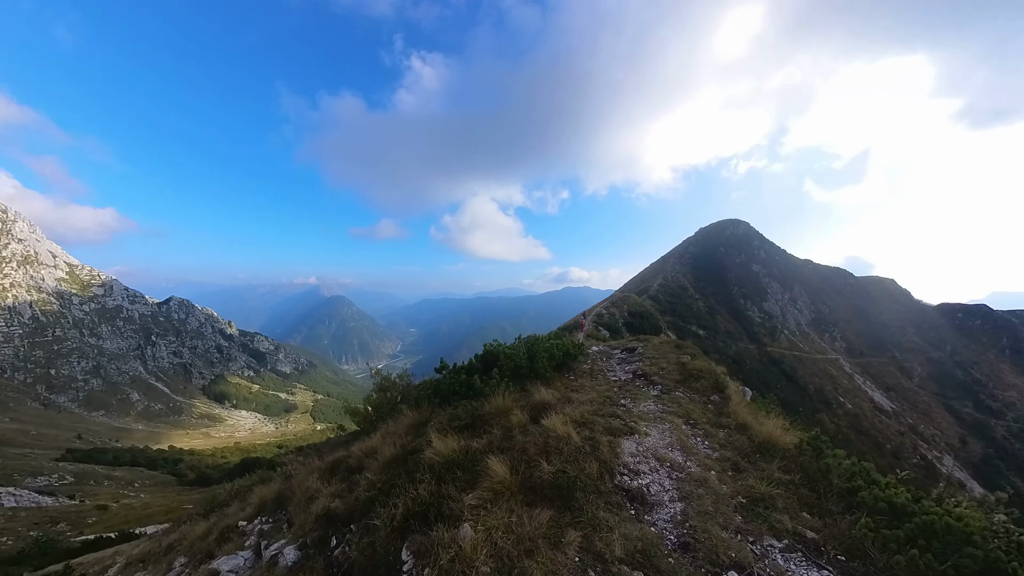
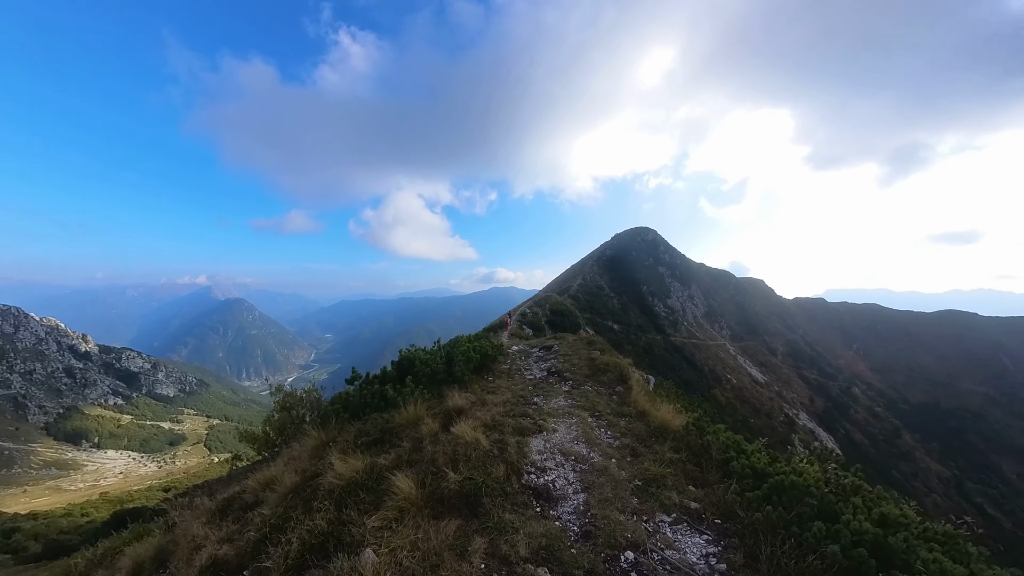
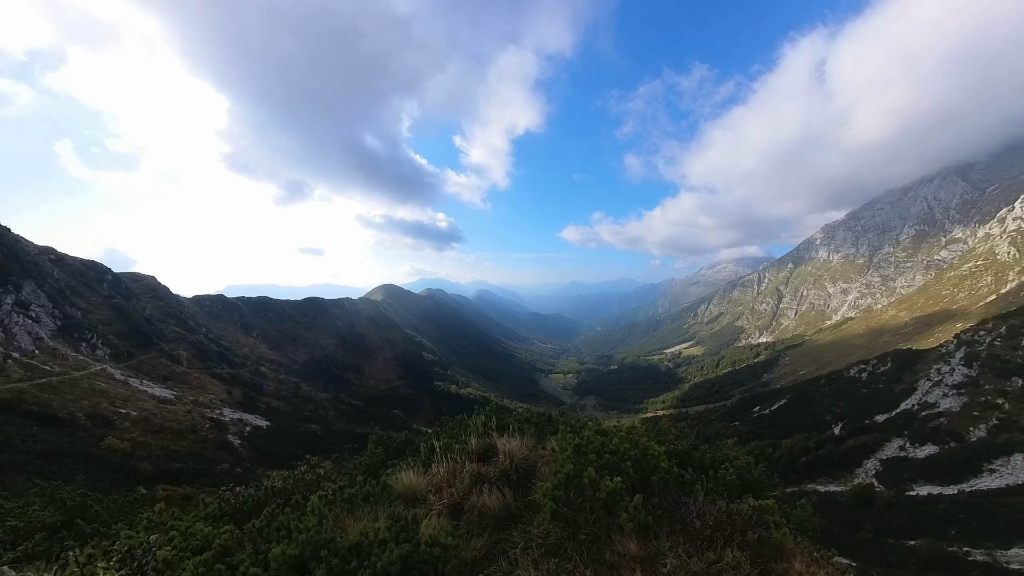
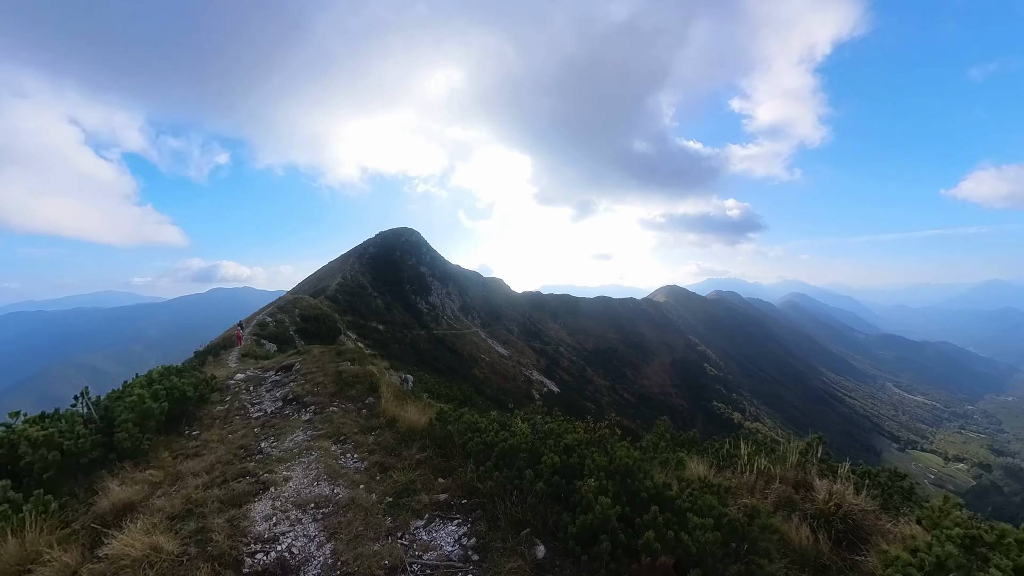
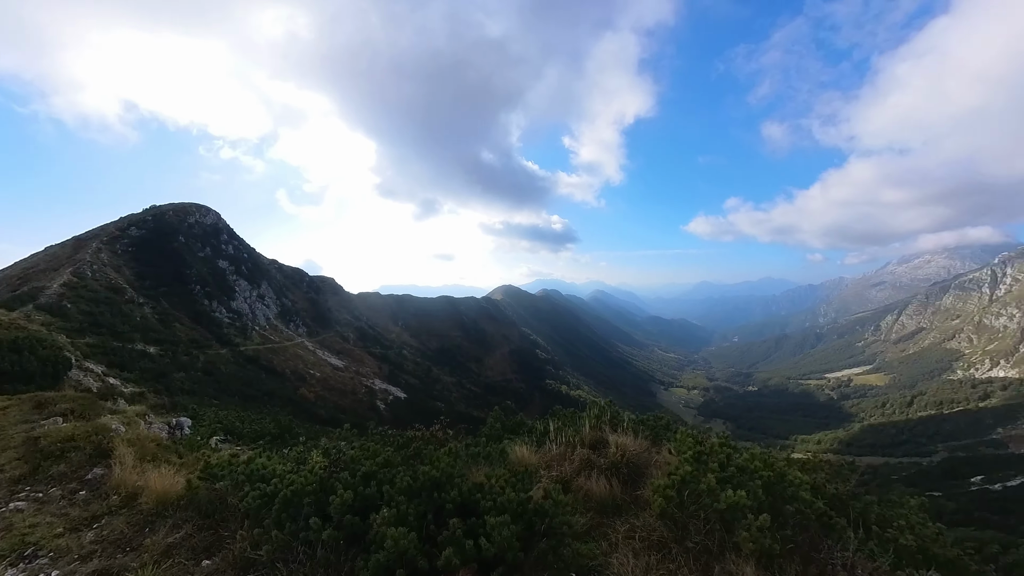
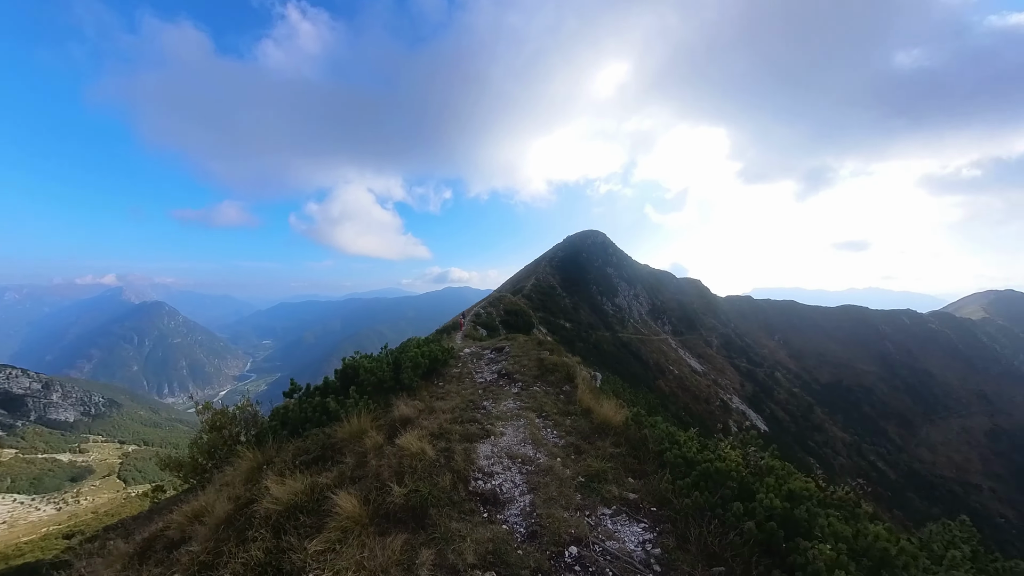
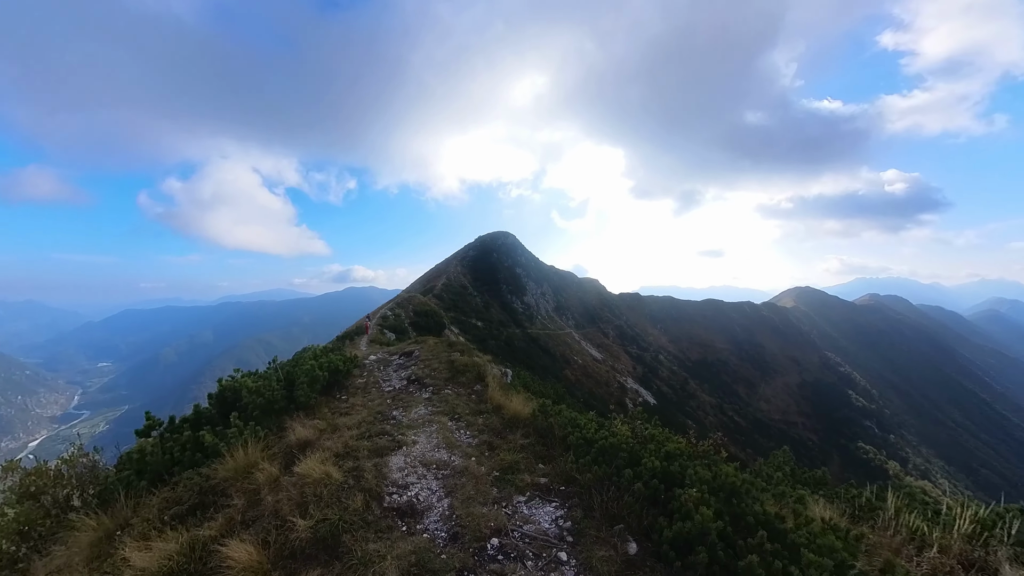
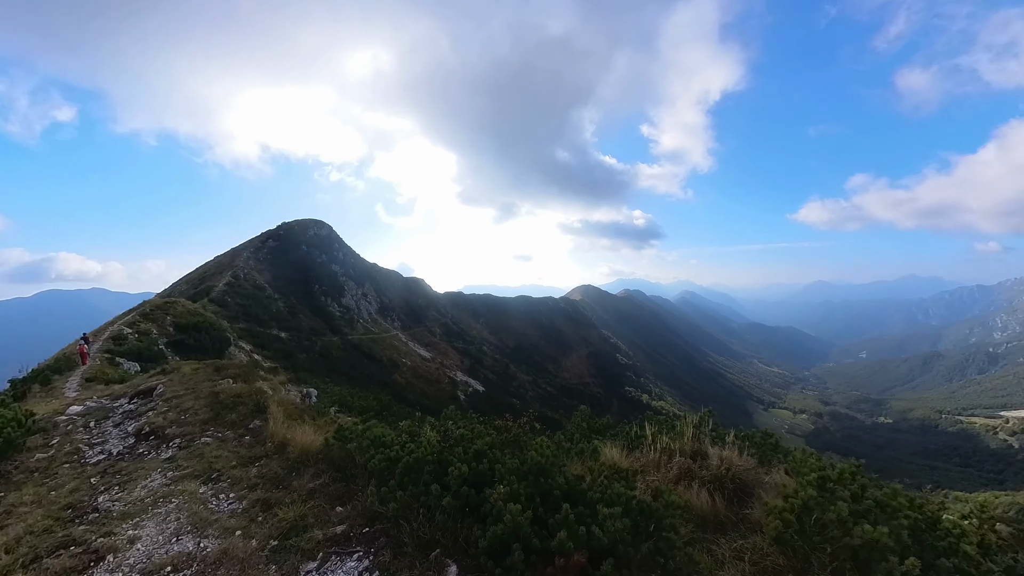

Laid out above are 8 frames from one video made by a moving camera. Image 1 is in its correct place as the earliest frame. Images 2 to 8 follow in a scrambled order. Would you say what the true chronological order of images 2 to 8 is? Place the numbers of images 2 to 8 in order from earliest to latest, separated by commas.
2, 6, 7, 4, 8, 5, 3
